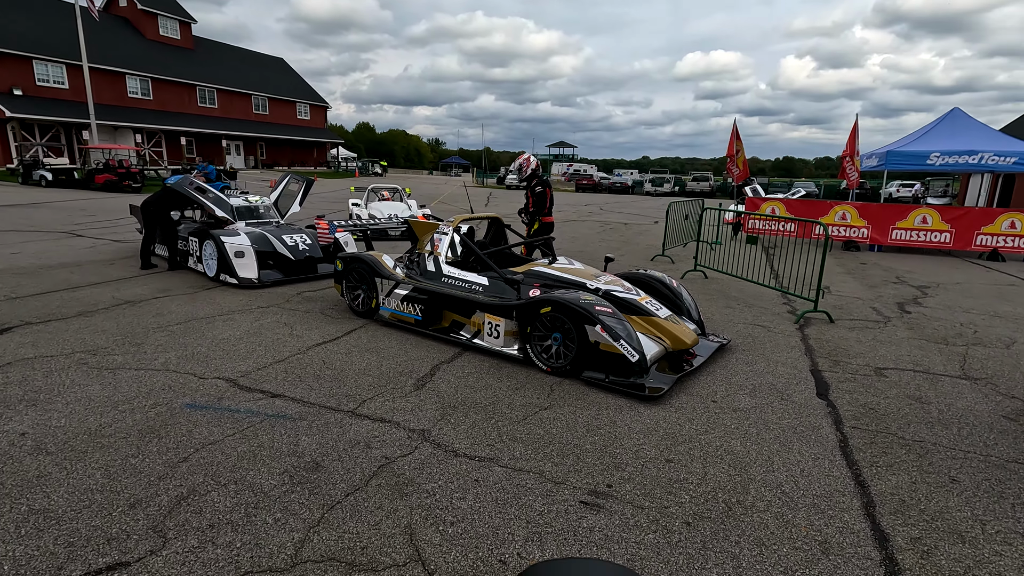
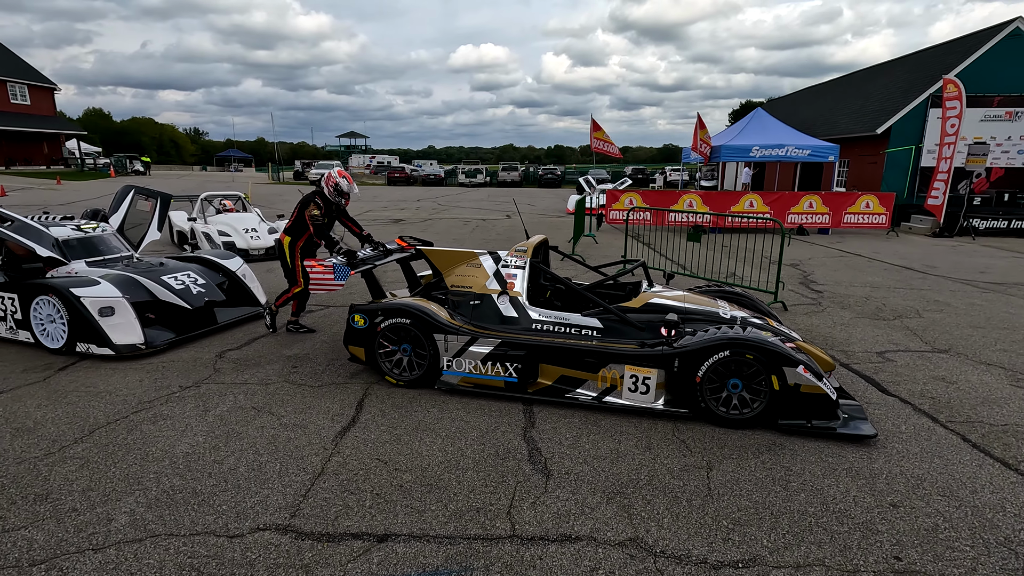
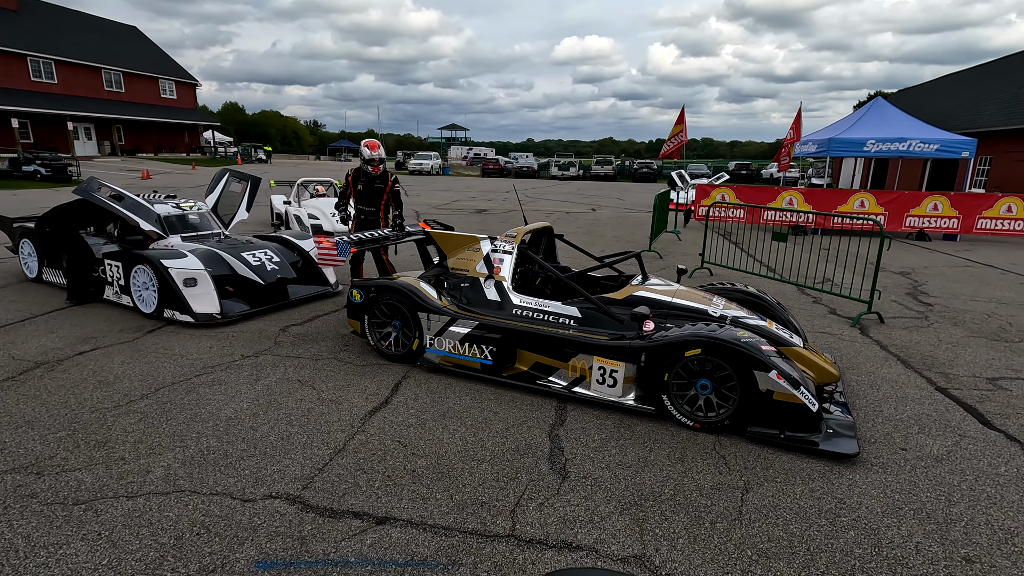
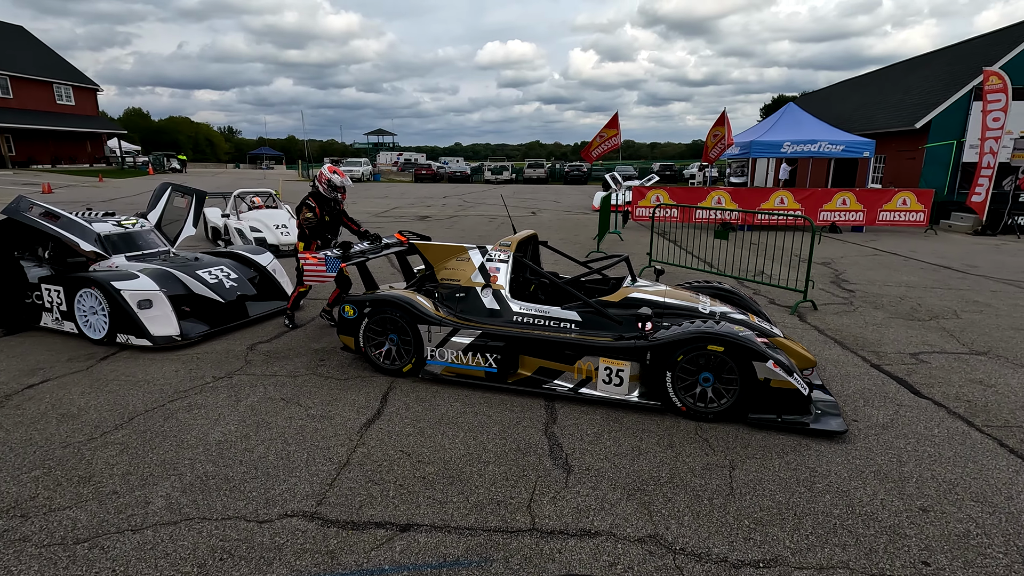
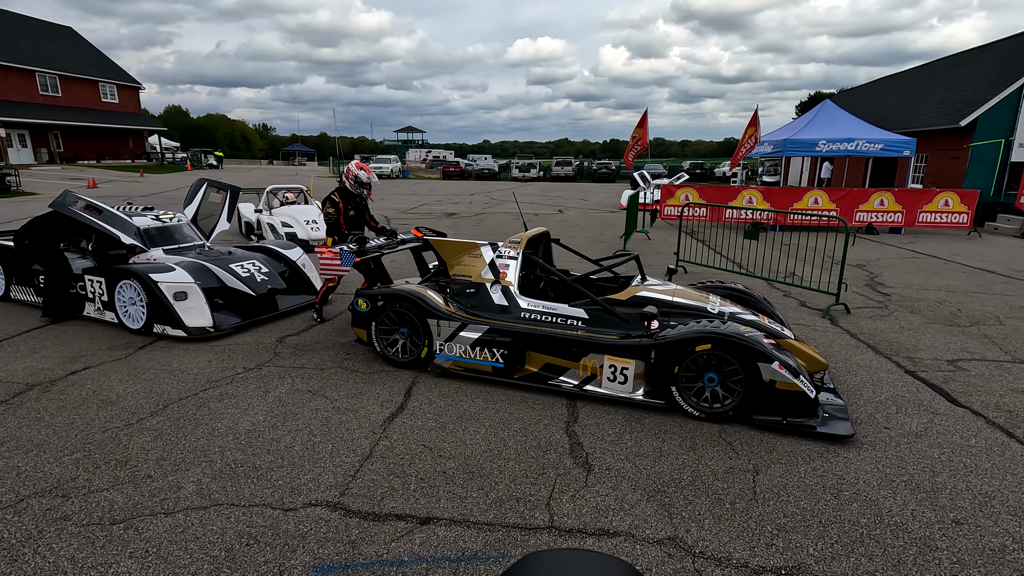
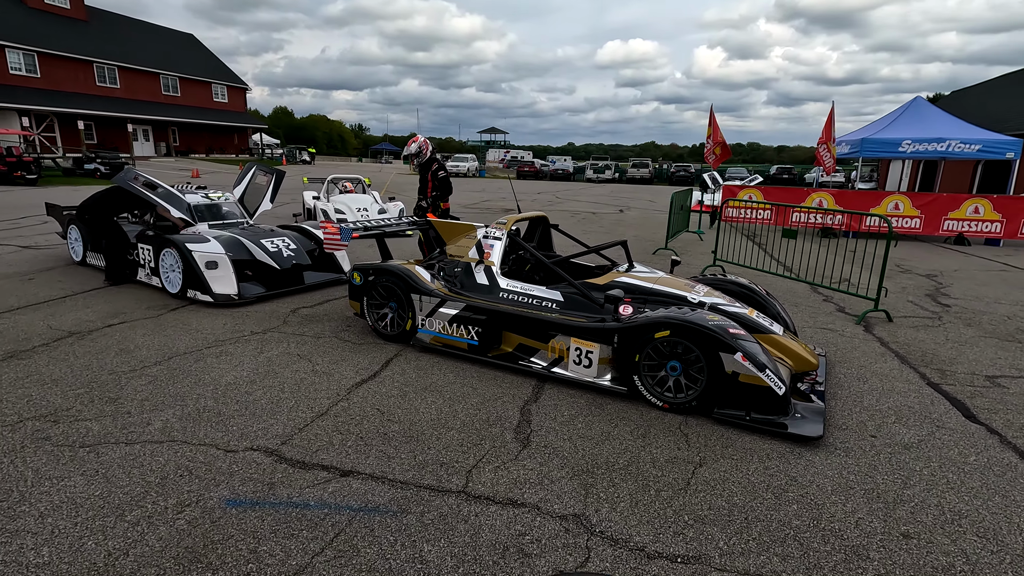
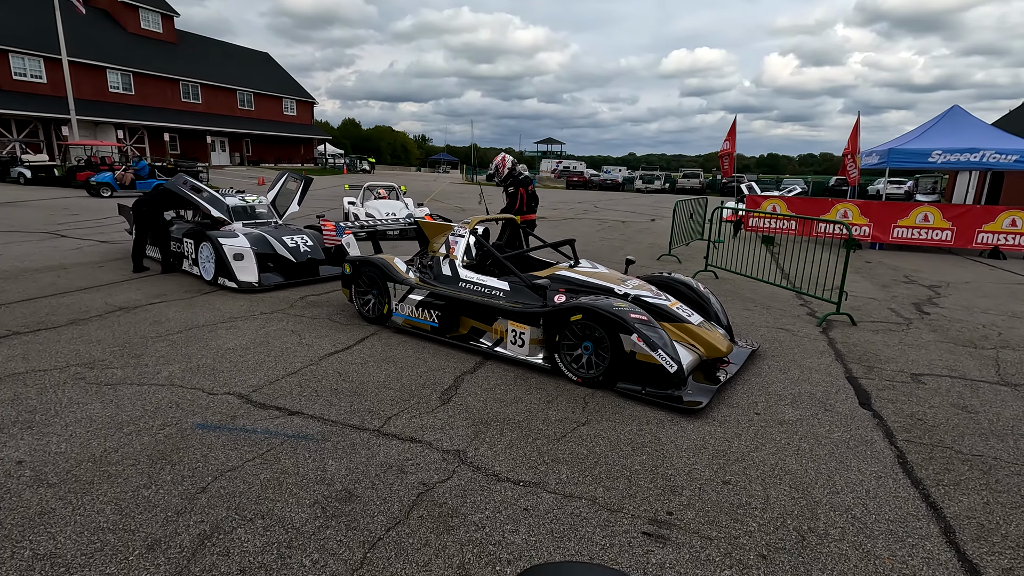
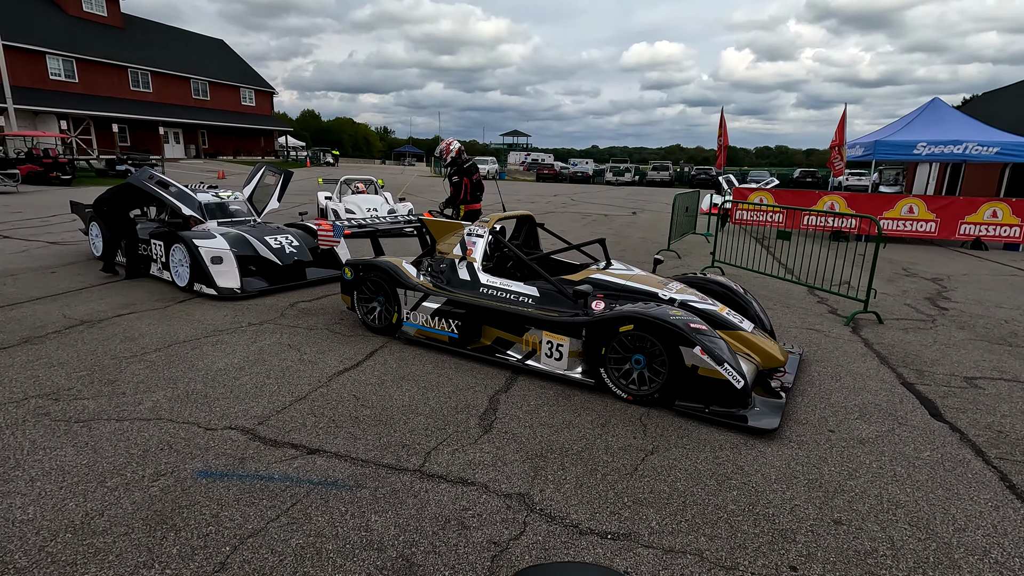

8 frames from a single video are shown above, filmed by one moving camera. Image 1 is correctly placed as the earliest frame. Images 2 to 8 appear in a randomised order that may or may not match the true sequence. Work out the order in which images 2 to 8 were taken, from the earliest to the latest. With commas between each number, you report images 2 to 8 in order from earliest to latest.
7, 8, 6, 3, 5, 4, 2
